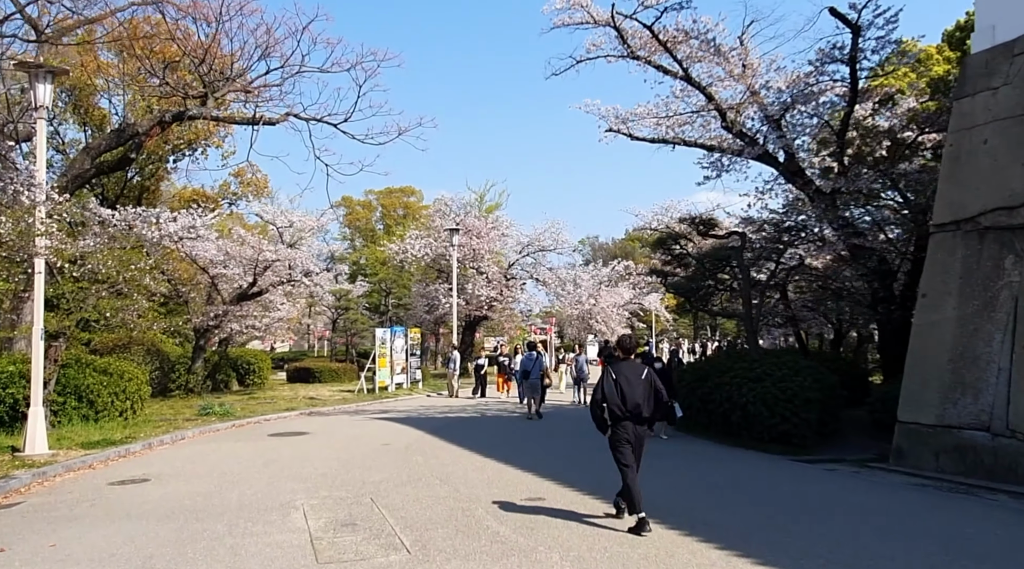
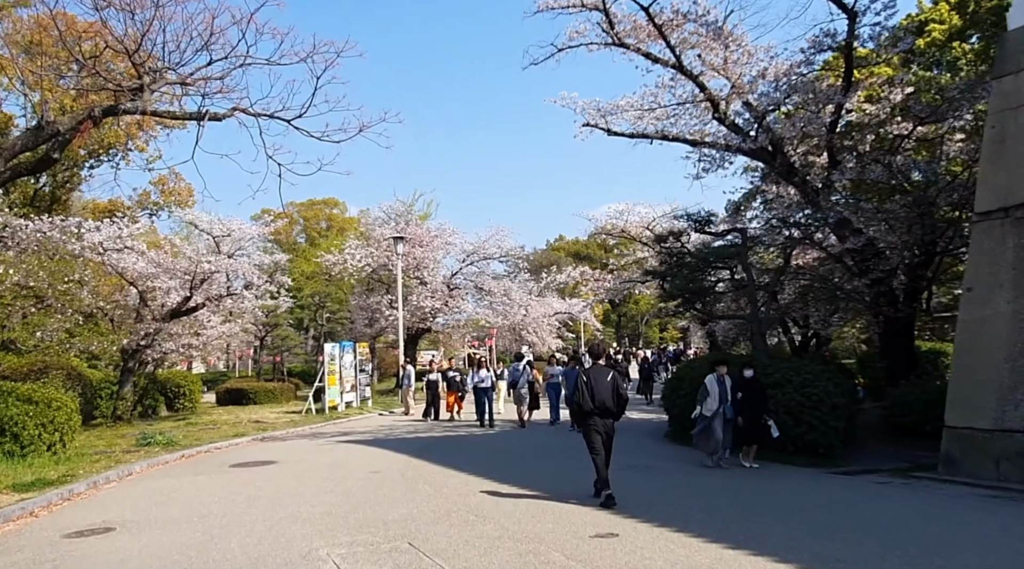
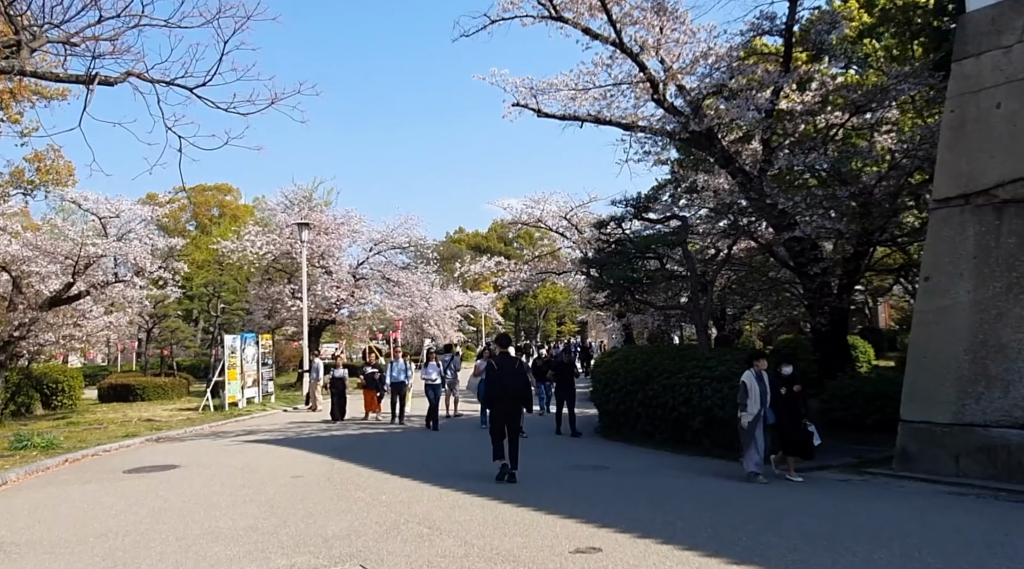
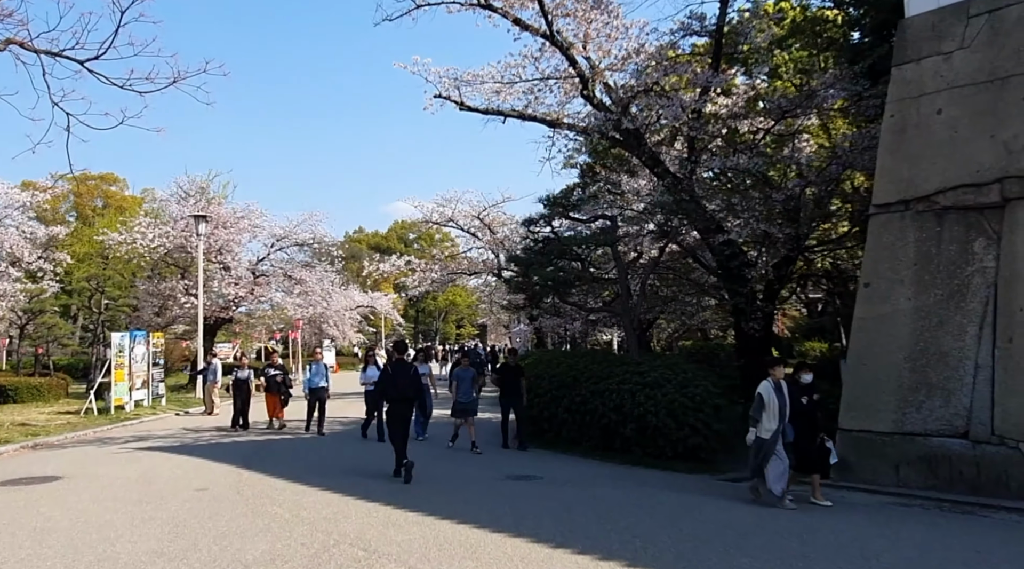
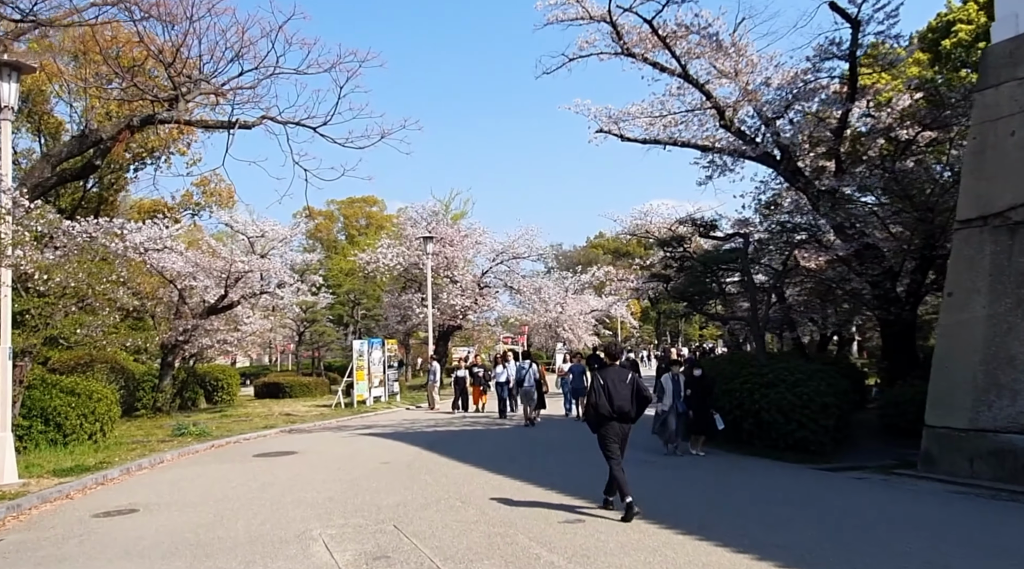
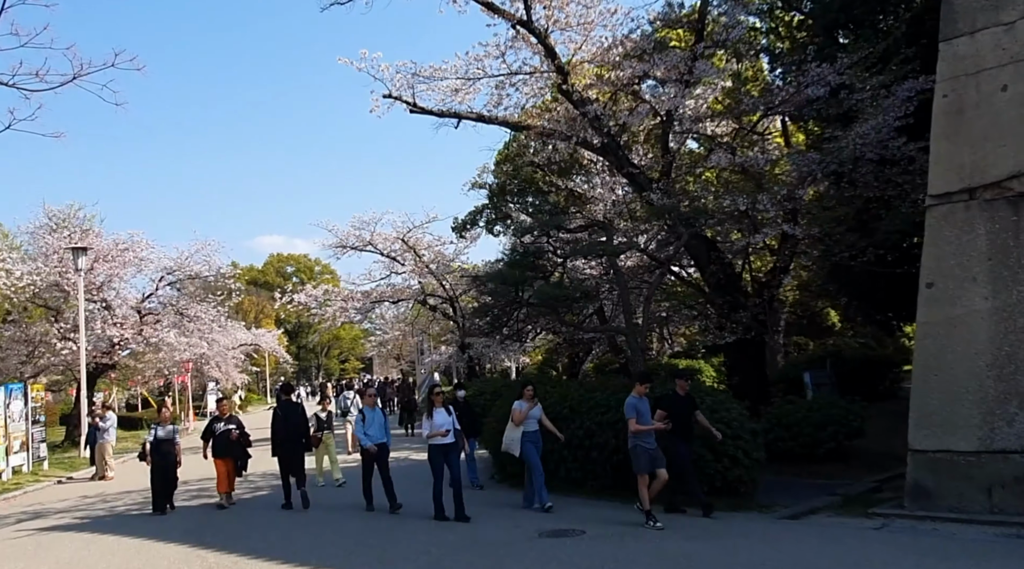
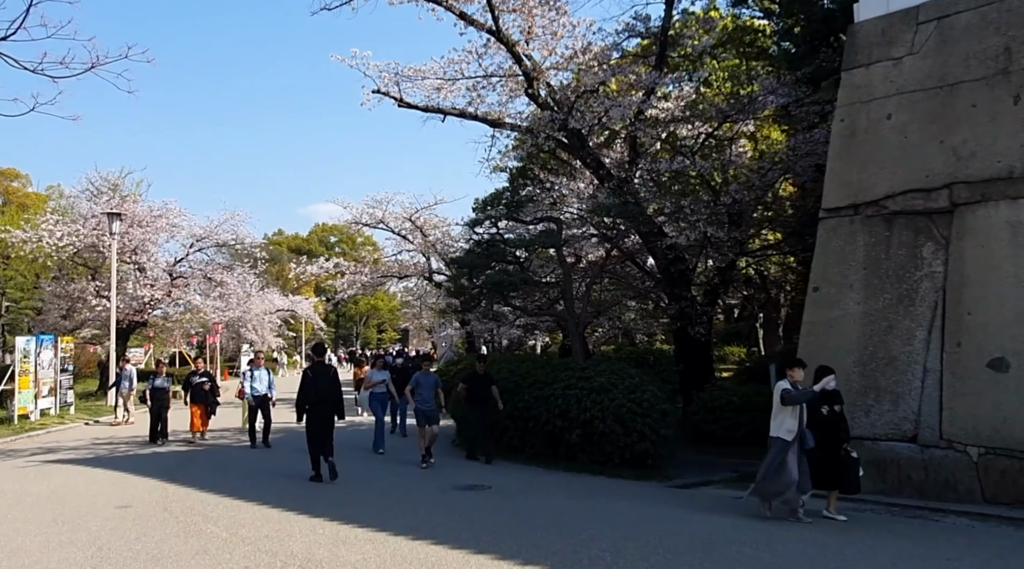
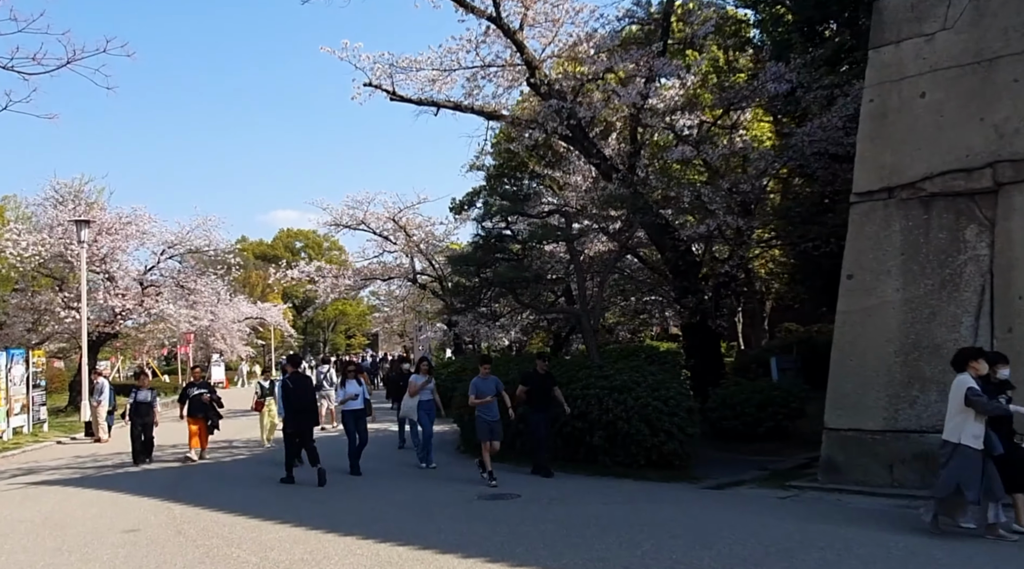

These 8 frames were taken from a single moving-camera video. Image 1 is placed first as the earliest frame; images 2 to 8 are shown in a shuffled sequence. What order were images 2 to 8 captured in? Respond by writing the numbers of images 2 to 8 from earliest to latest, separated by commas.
5, 2, 3, 4, 7, 8, 6
